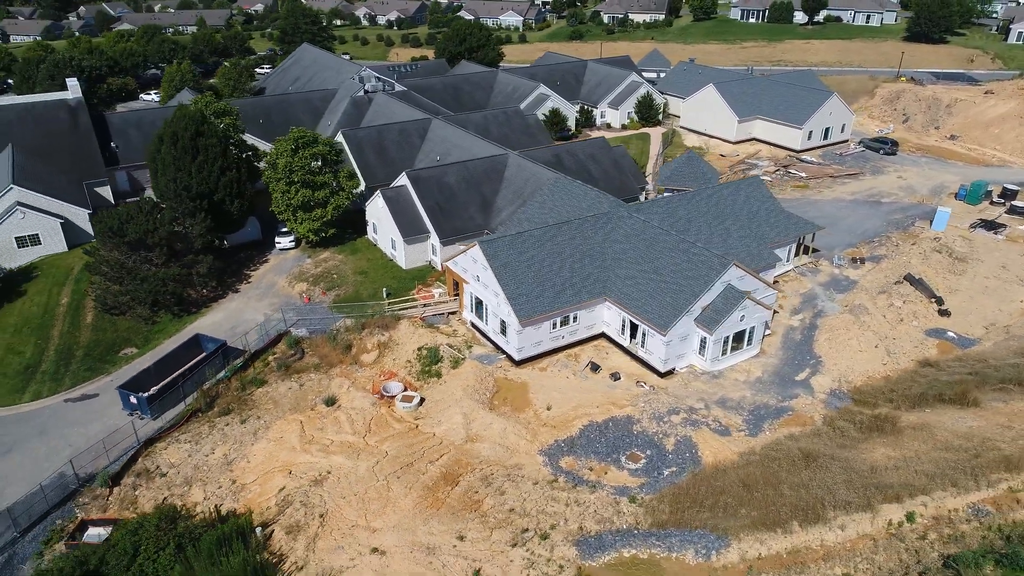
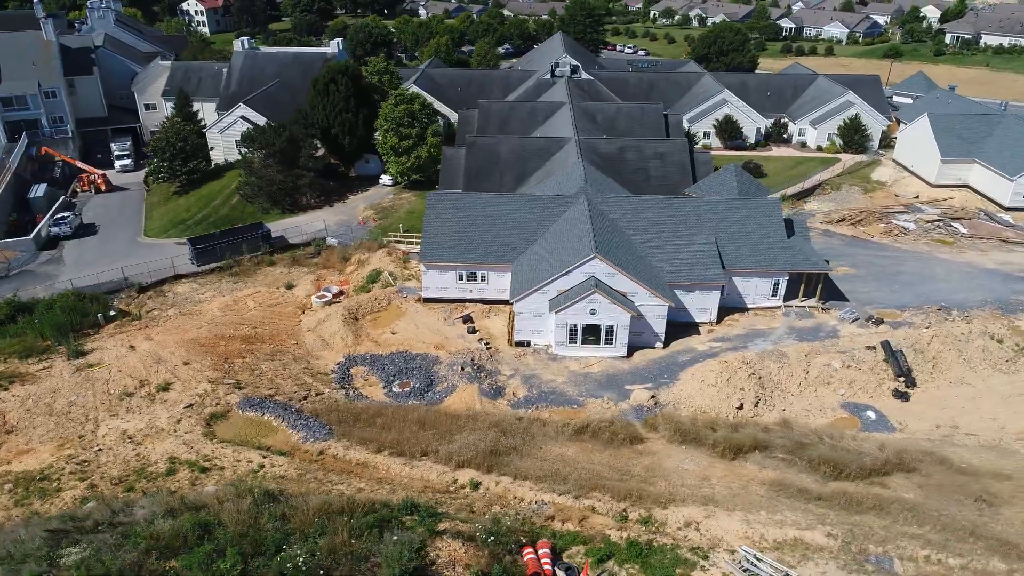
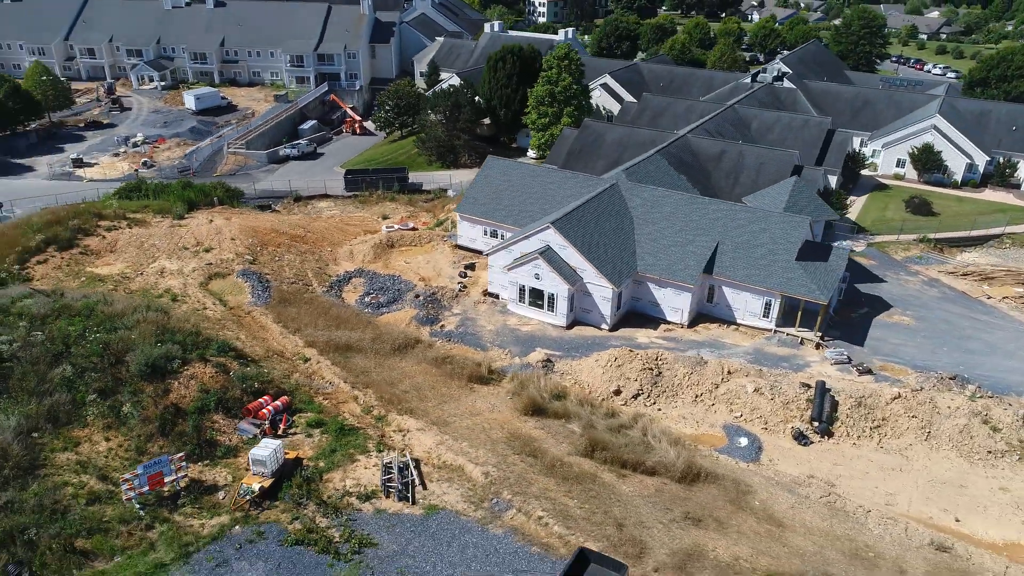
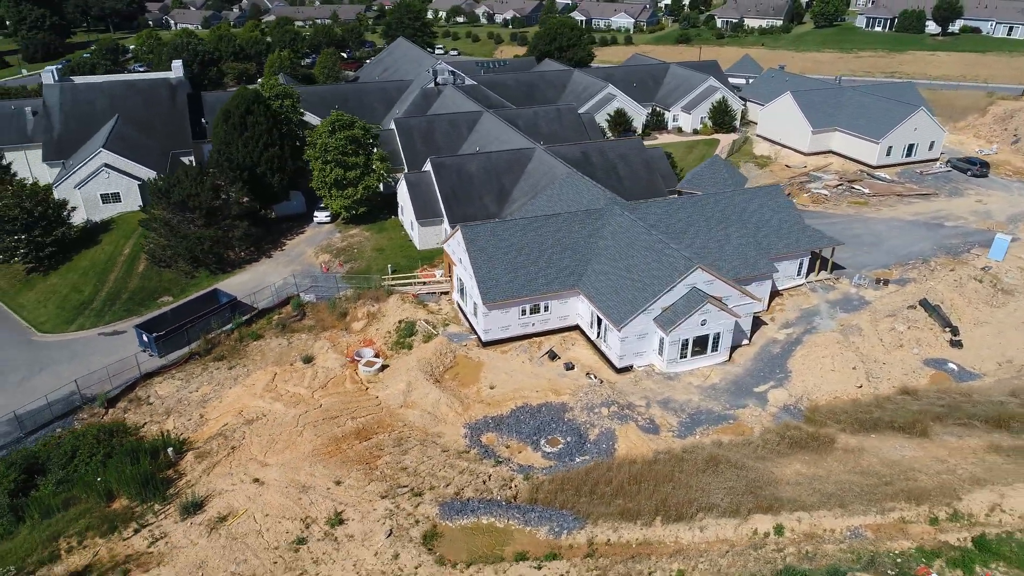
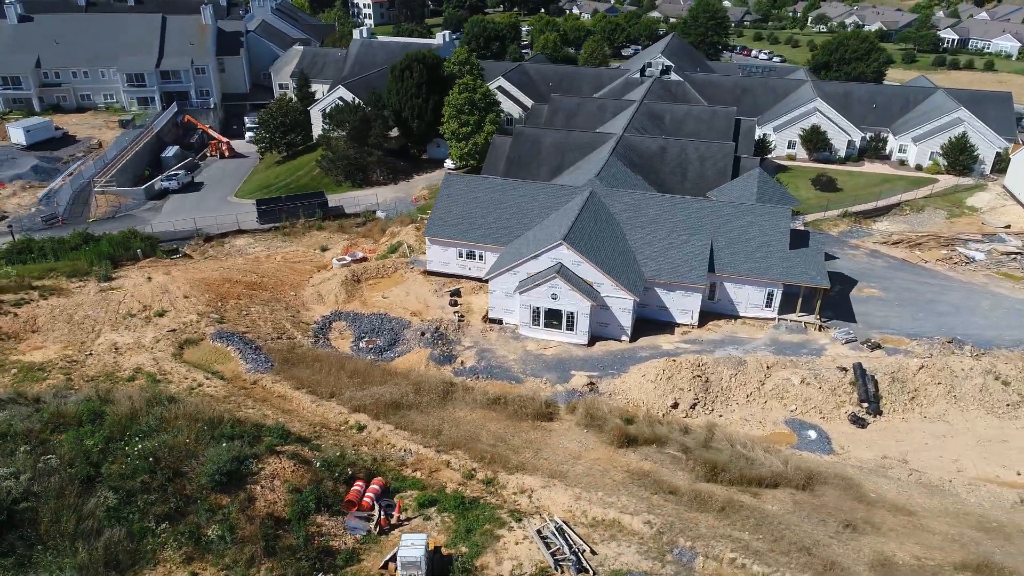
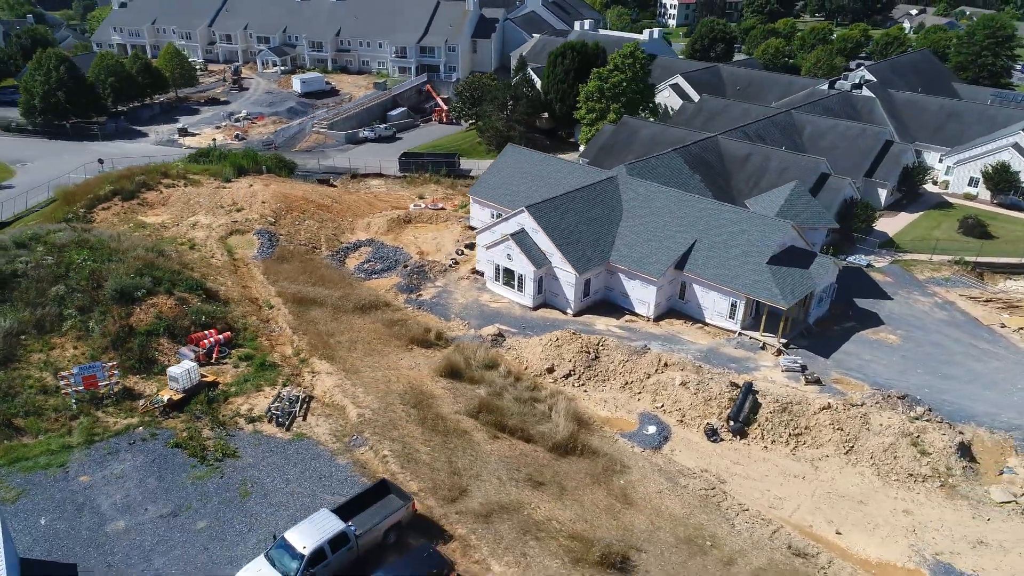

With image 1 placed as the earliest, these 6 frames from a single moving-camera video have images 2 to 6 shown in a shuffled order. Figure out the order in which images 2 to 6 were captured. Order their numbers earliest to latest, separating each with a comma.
4, 2, 5, 3, 6
